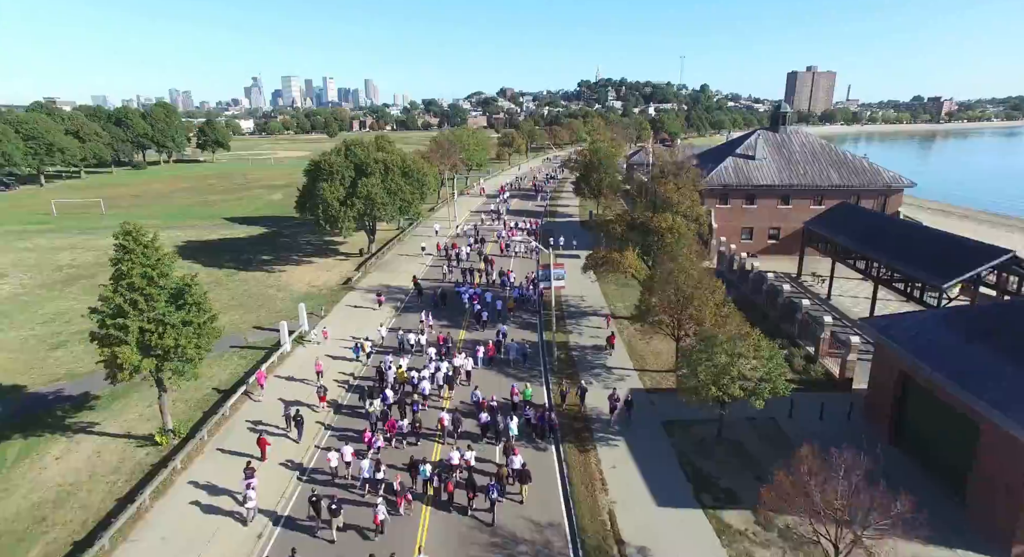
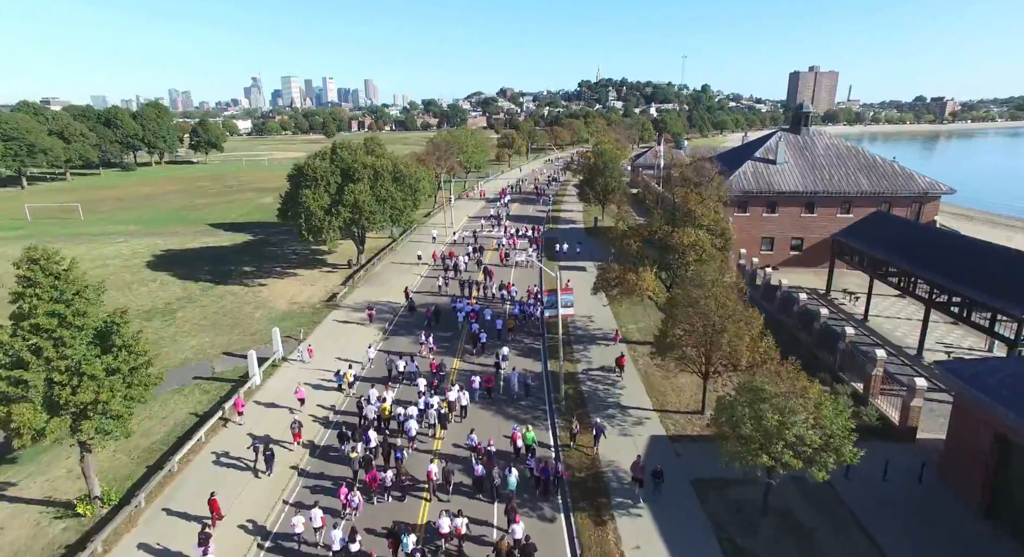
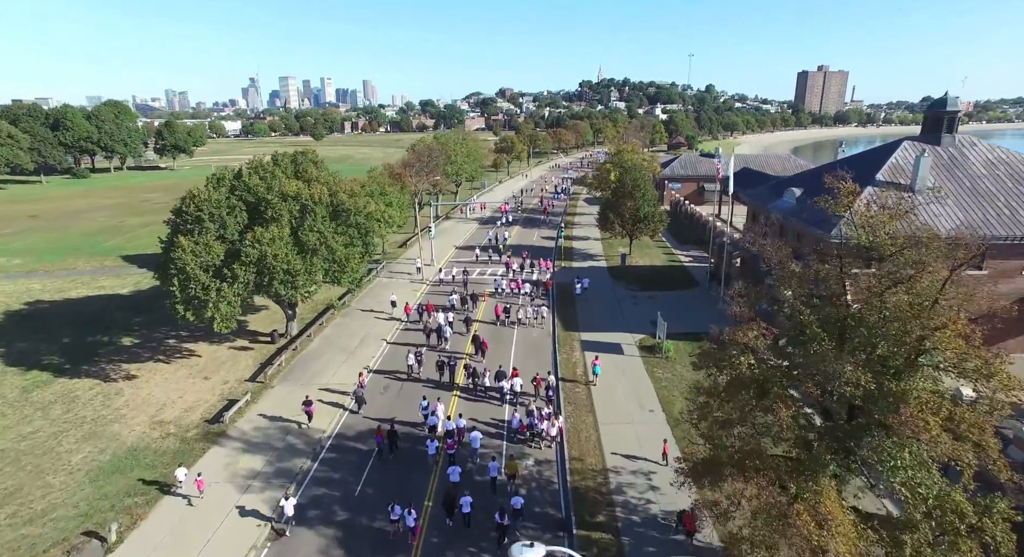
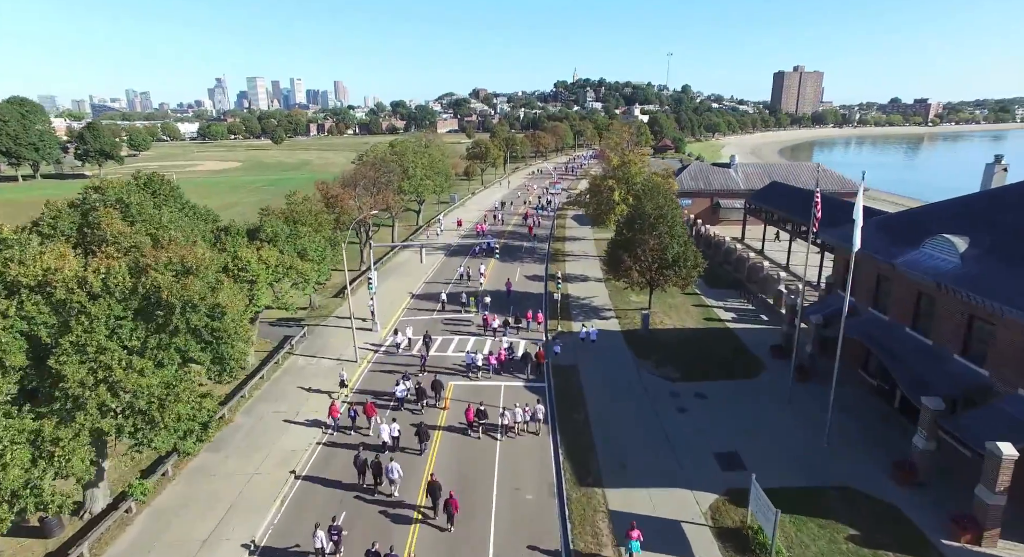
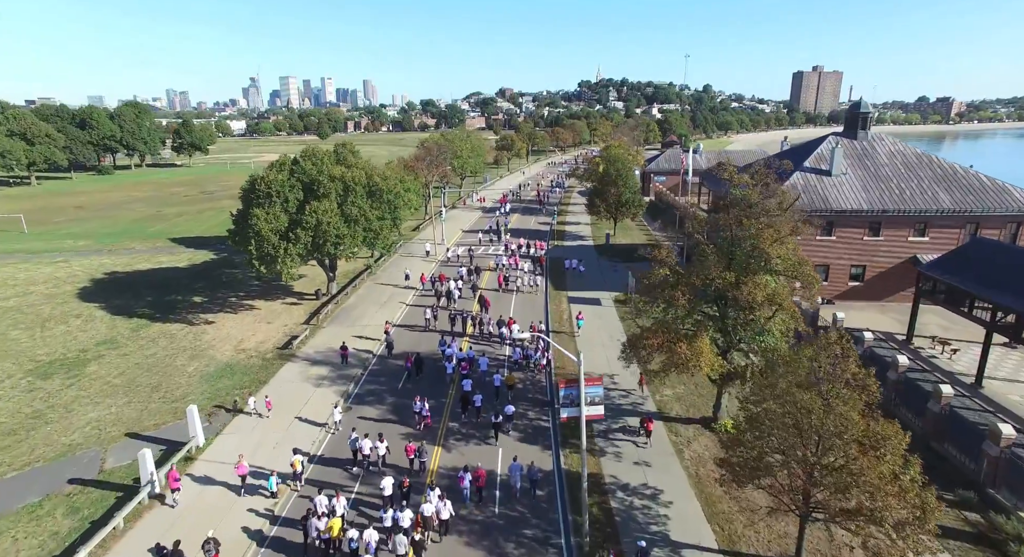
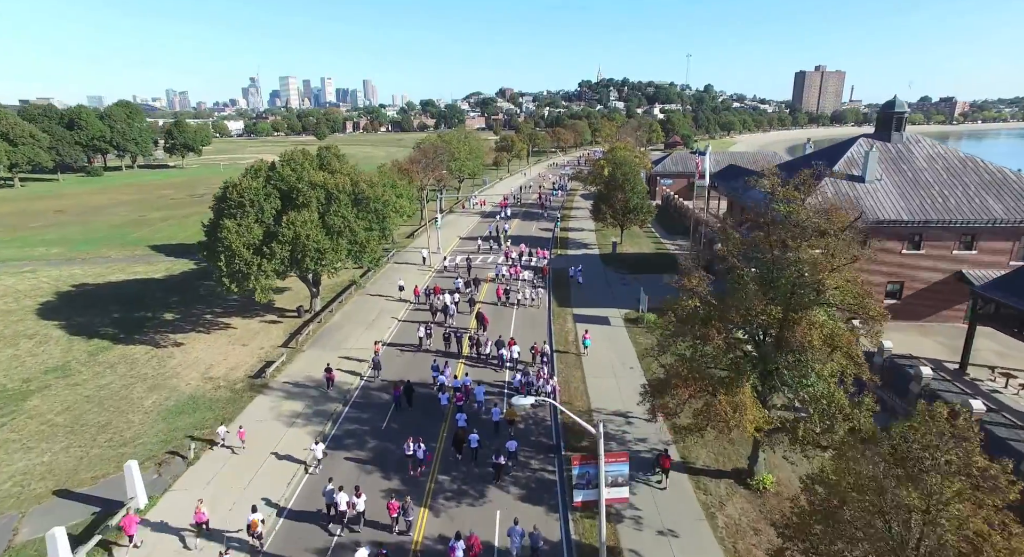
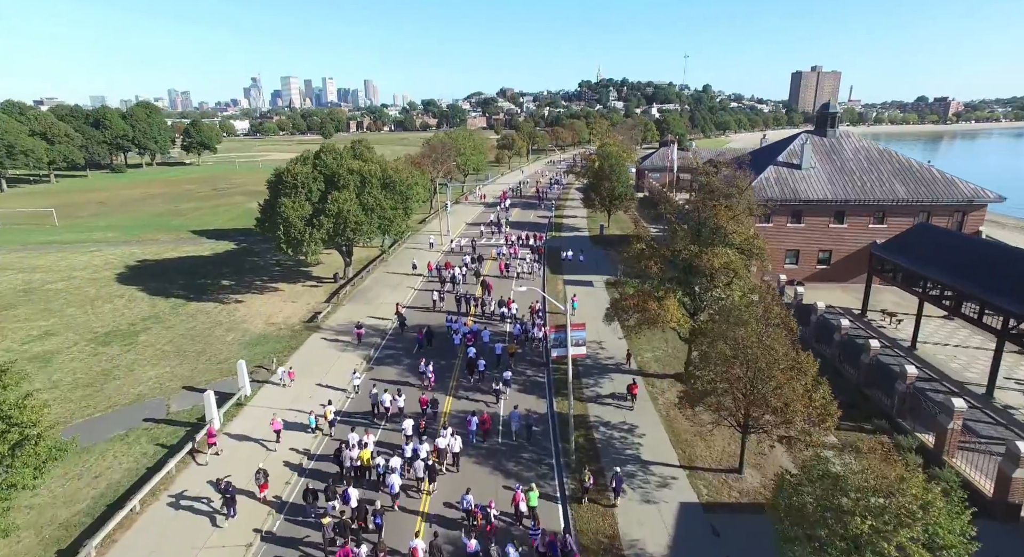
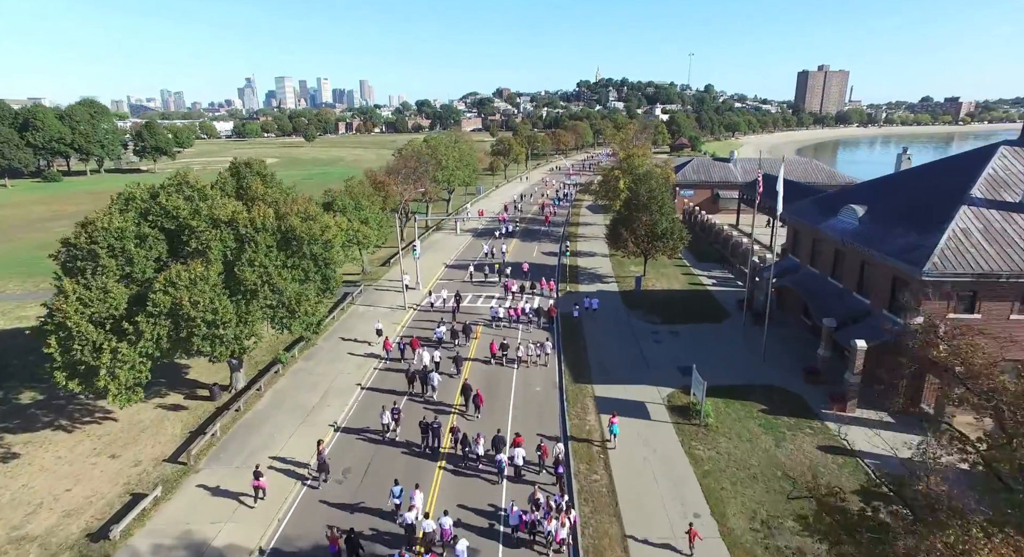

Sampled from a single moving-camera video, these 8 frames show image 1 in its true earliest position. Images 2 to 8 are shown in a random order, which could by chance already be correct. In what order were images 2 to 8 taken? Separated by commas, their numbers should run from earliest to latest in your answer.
2, 7, 5, 6, 3, 8, 4
